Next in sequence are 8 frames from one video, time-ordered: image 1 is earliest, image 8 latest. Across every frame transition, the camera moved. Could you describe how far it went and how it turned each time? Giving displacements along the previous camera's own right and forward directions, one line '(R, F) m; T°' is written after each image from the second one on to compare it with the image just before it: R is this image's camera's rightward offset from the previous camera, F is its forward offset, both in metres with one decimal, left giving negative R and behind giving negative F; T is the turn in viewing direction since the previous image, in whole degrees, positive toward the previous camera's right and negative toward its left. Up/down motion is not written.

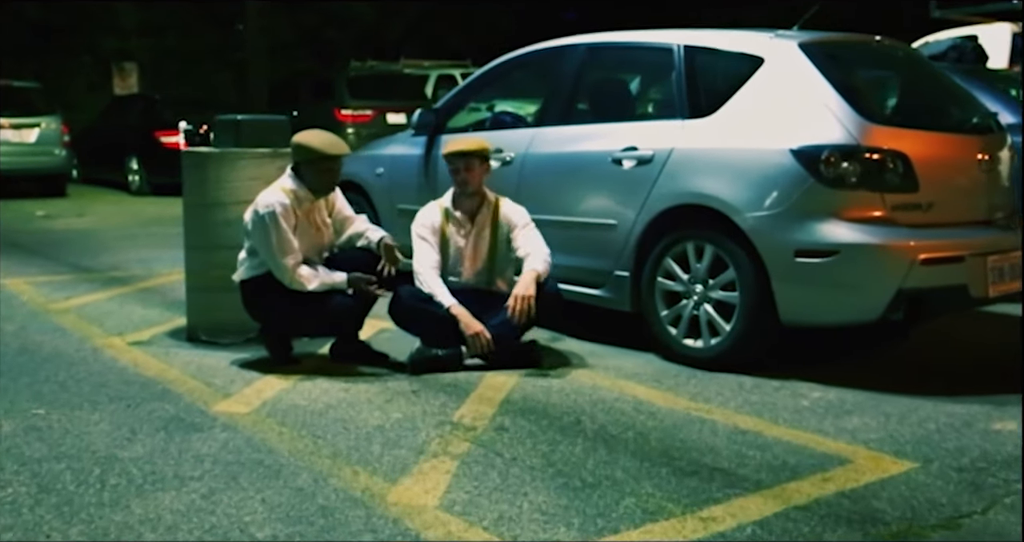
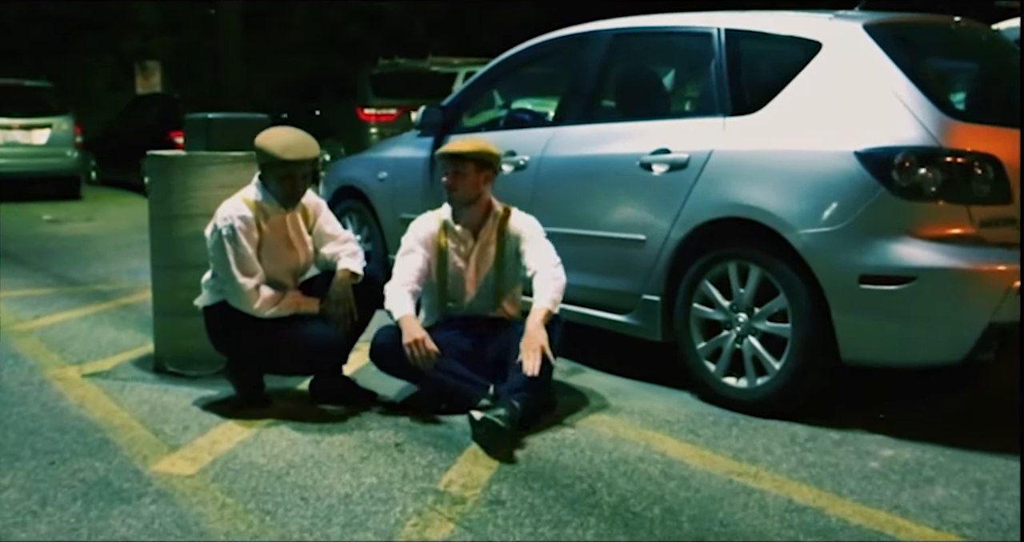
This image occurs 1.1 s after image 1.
(+0.1, +0.9) m; -2°
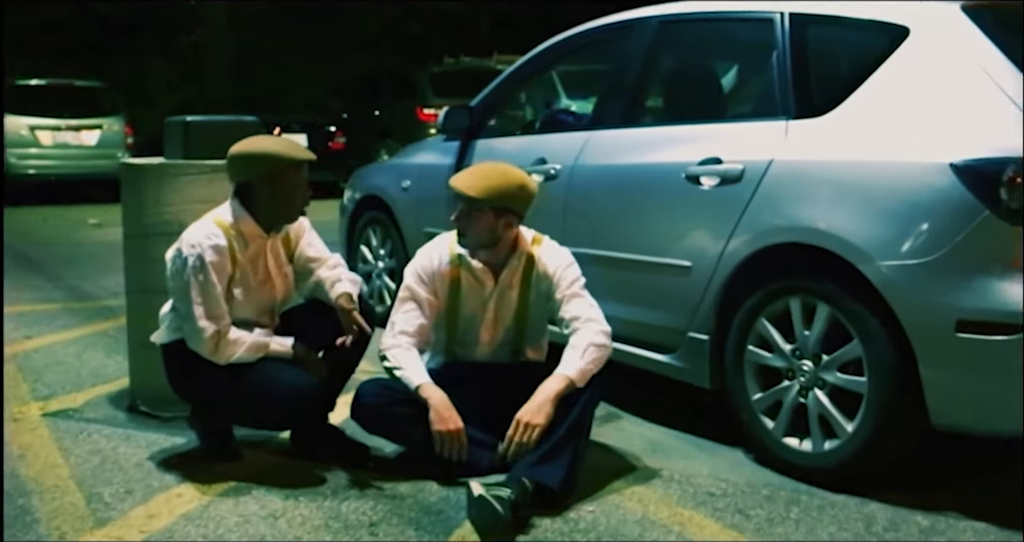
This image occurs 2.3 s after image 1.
(+0.2, +0.8) m; -4°
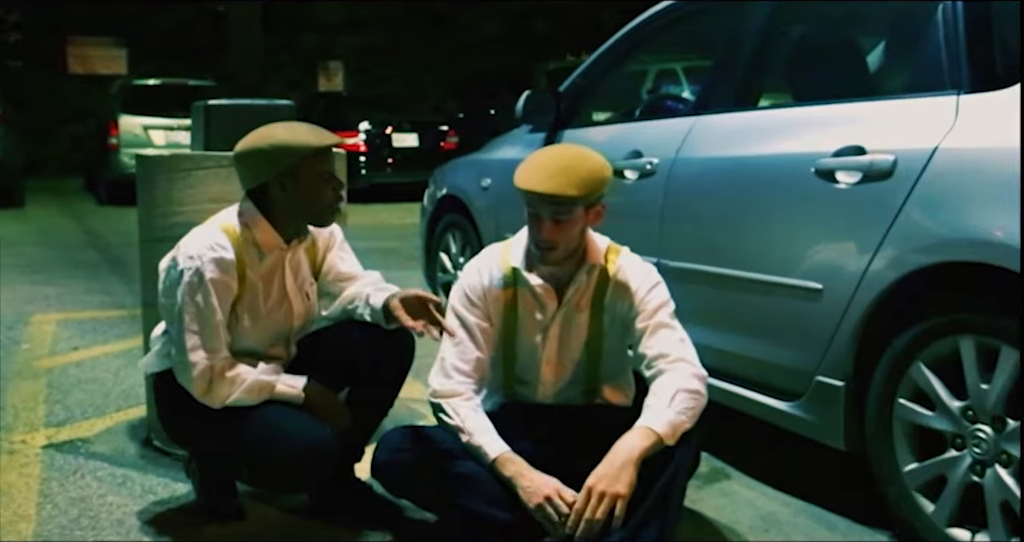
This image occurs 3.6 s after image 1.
(+0.2, +0.9) m; -7°
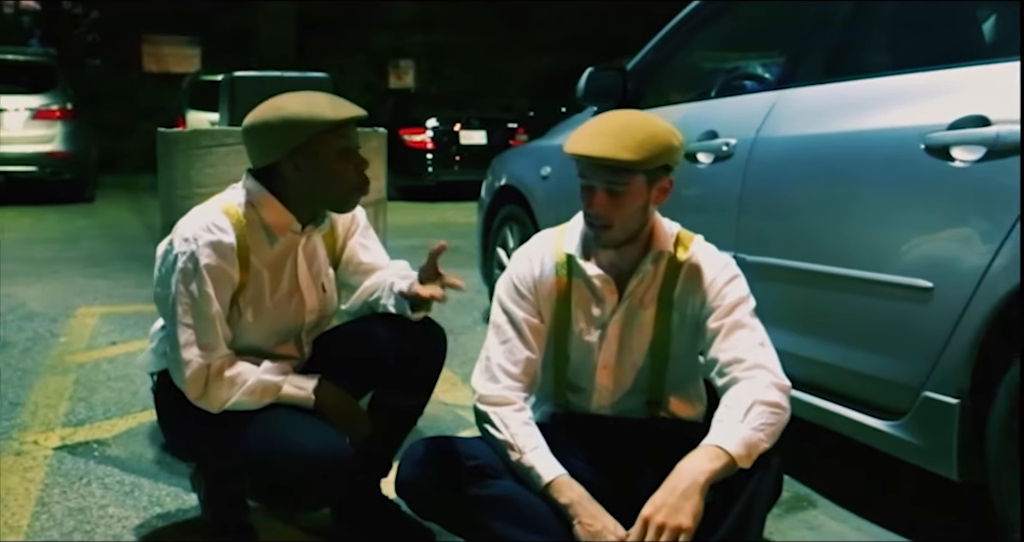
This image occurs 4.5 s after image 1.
(+0.1, +0.4) m; -4°
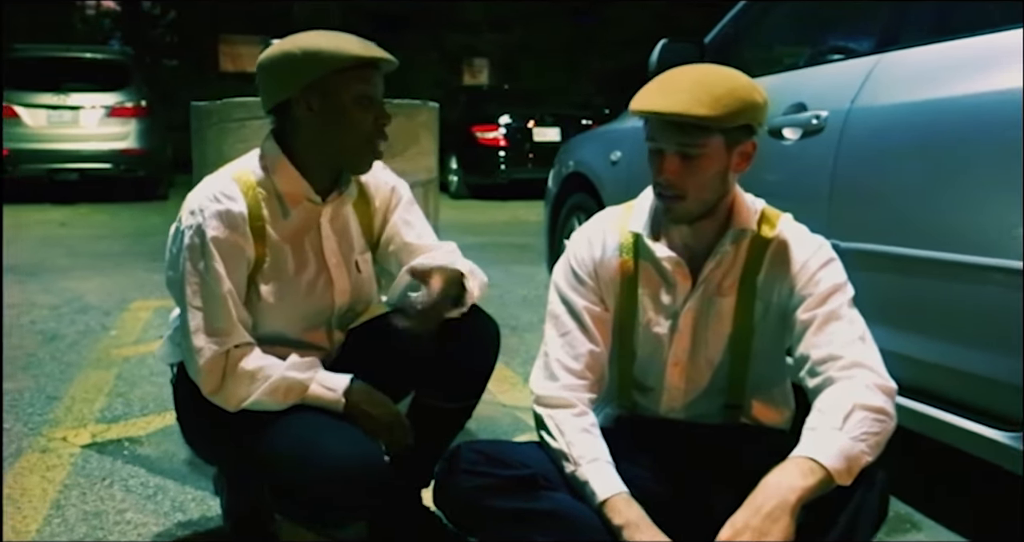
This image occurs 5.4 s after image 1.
(0.0, +0.4) m; -4°
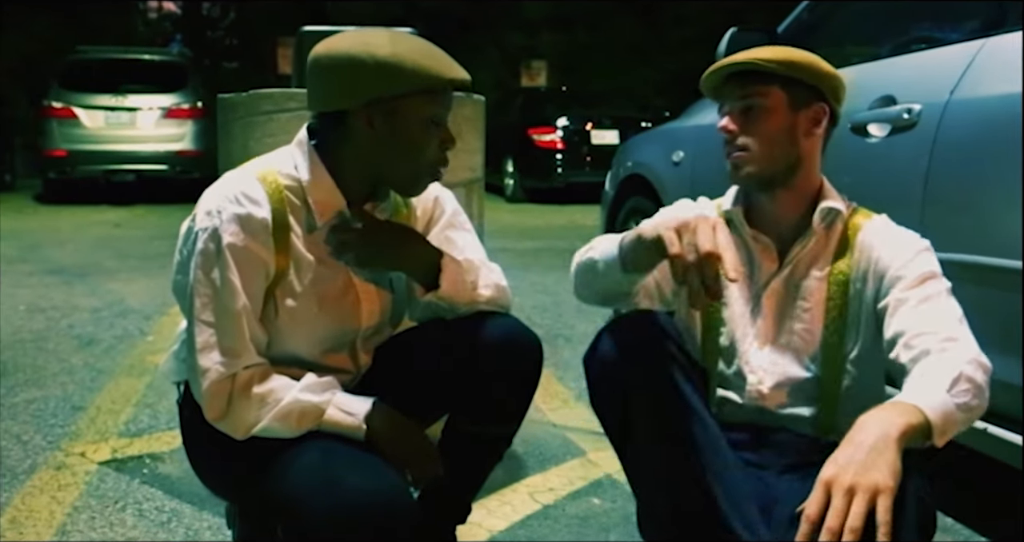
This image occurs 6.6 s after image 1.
(0.0, +0.3) m; -3°
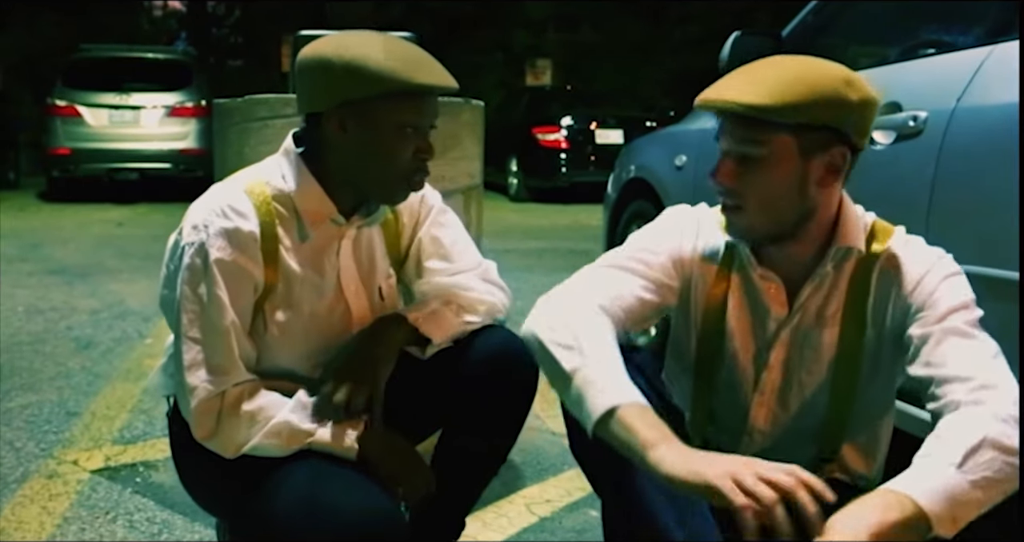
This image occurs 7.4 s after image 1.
(0.0, 0.0) m; 0°
